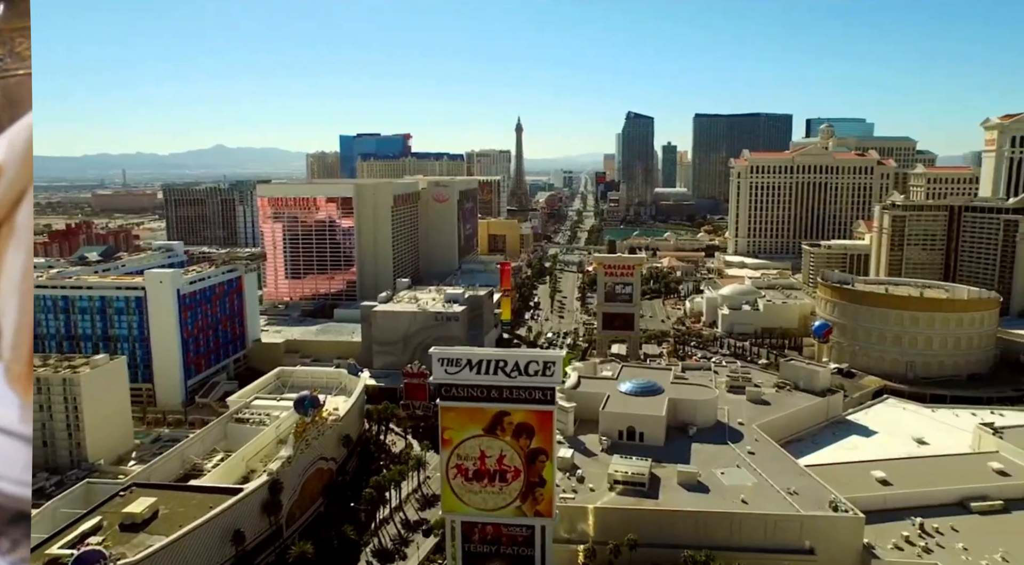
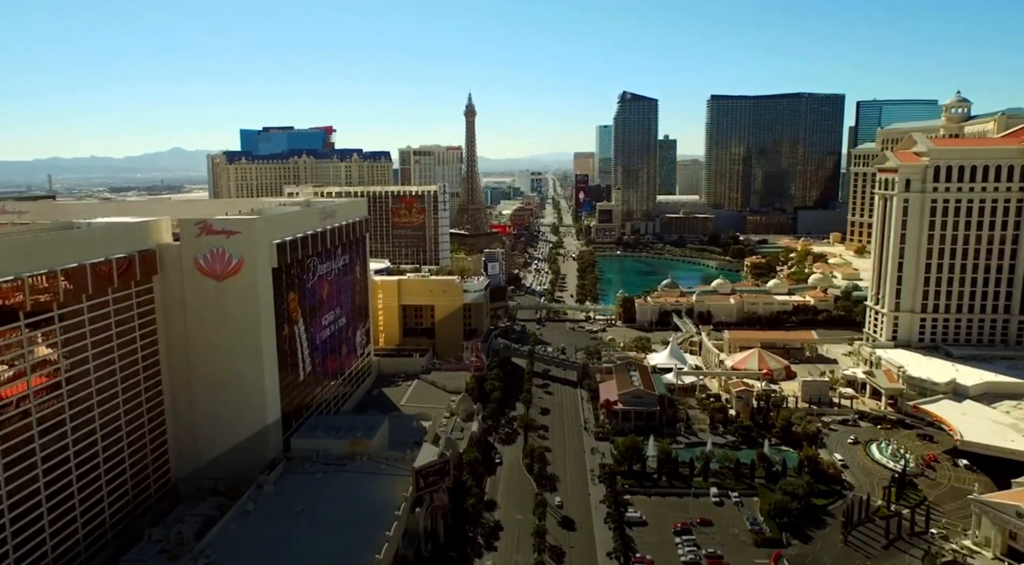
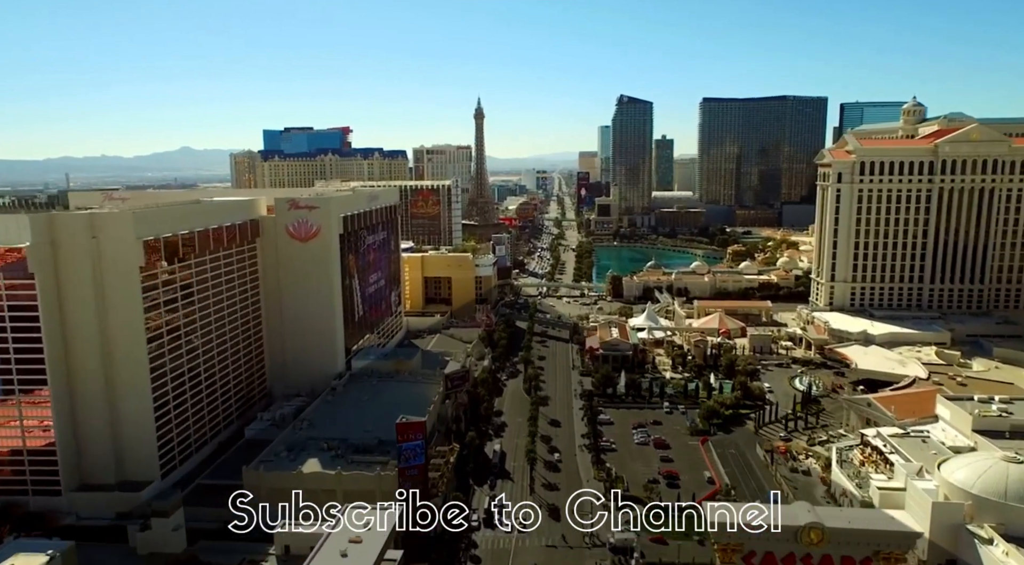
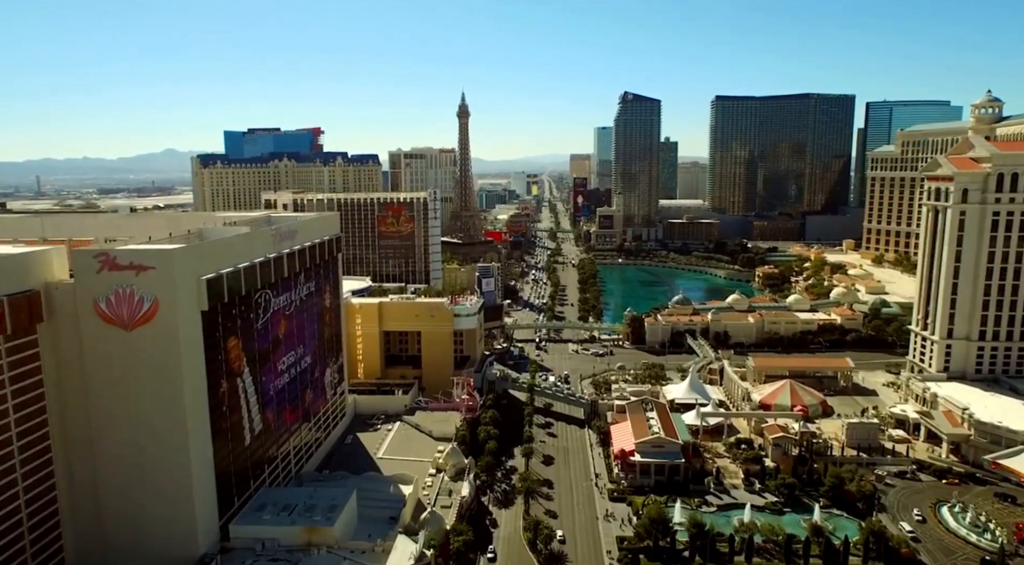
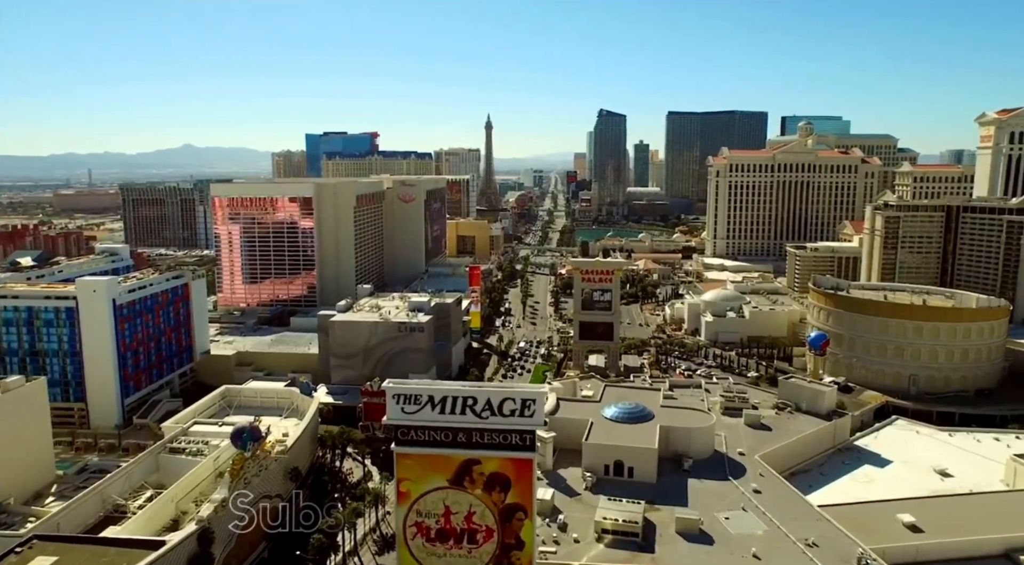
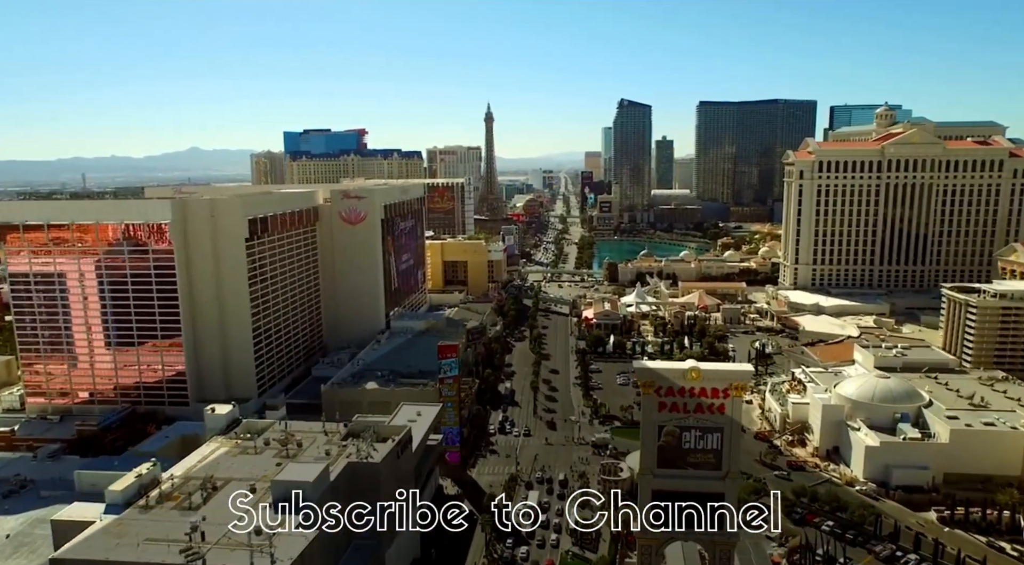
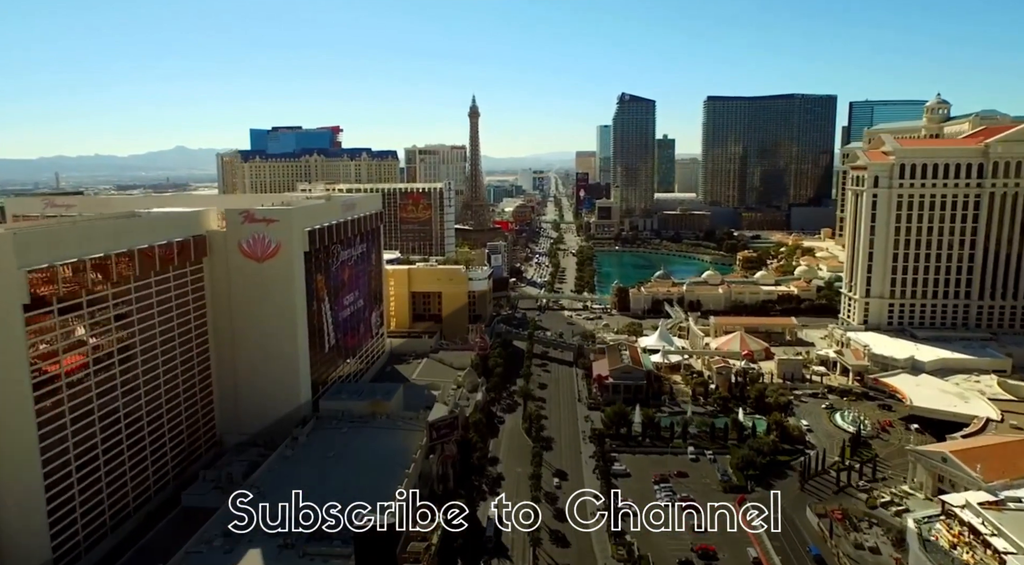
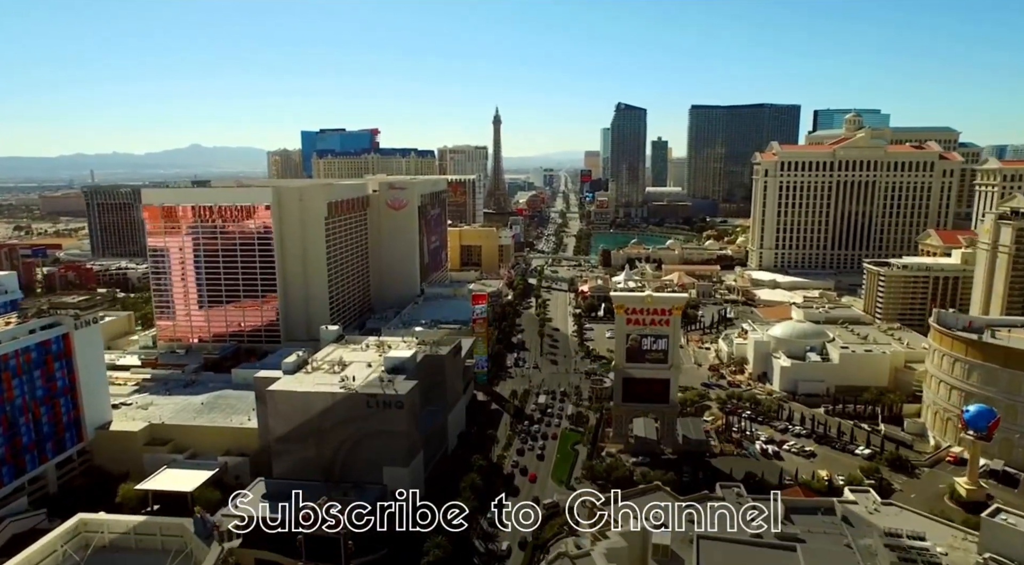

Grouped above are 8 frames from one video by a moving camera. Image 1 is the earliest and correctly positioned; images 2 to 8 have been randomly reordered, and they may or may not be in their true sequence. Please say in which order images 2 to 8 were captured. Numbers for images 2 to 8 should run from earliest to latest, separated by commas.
5, 8, 6, 3, 7, 2, 4
